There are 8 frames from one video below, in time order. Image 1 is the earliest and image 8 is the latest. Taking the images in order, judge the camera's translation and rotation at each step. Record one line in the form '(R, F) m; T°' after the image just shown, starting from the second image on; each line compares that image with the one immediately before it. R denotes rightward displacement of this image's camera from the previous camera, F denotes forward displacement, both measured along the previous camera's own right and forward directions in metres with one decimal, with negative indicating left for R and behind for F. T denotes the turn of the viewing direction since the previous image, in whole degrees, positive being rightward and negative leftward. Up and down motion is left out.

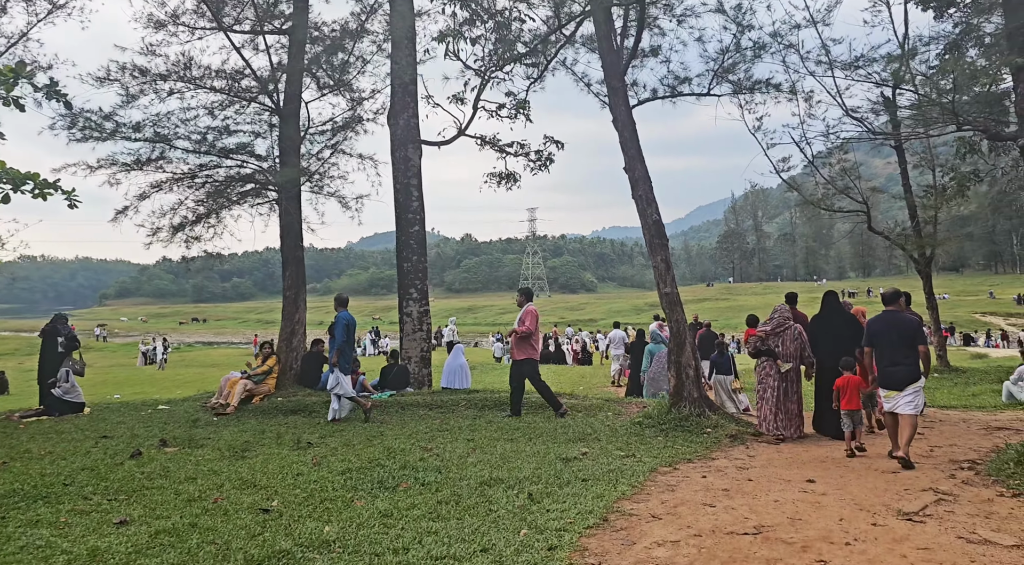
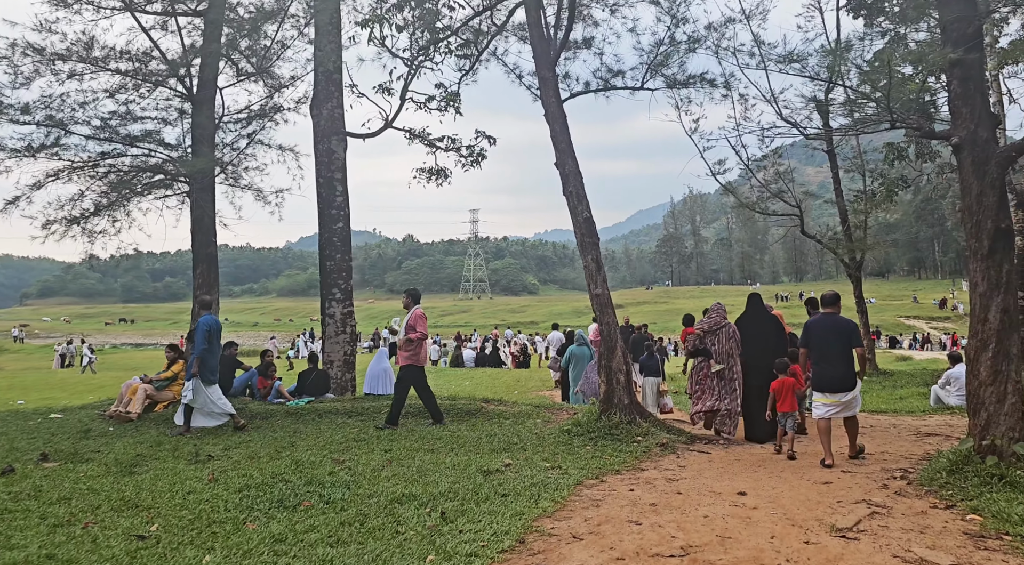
(+0.2, +0.5) m; +4°
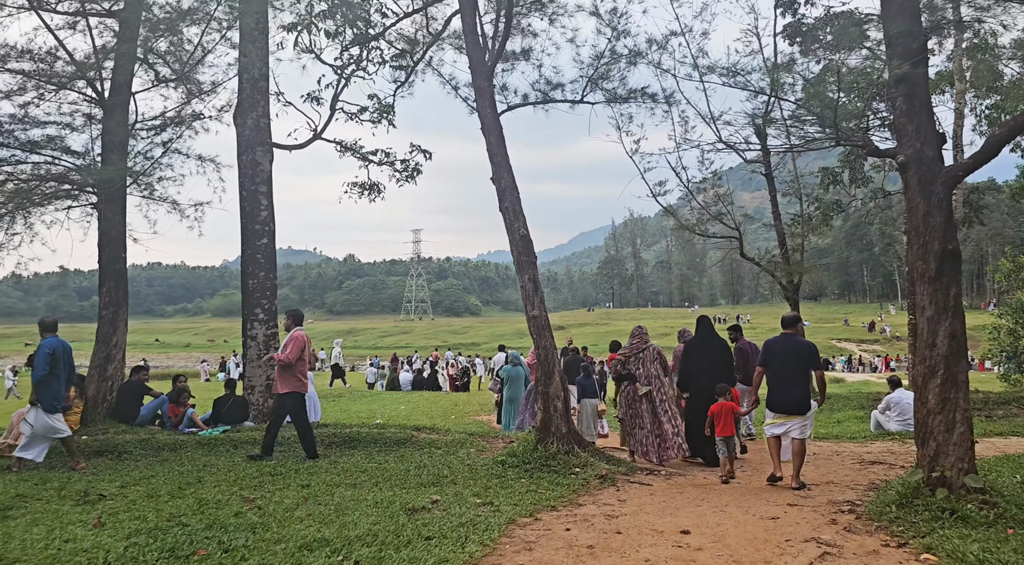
(+0.1, +0.5) m; +4°
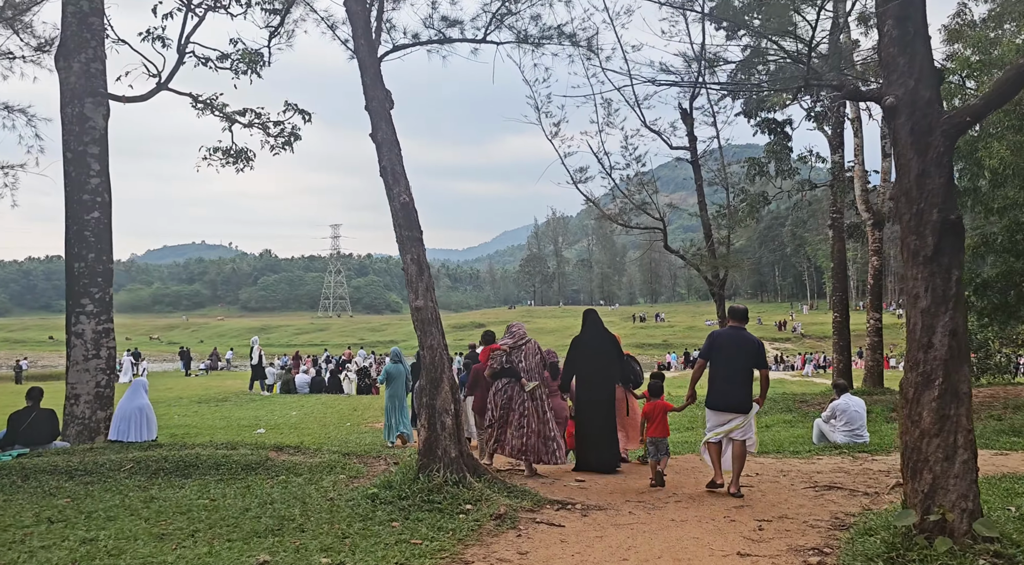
(+0.4, +1.9) m; +5°
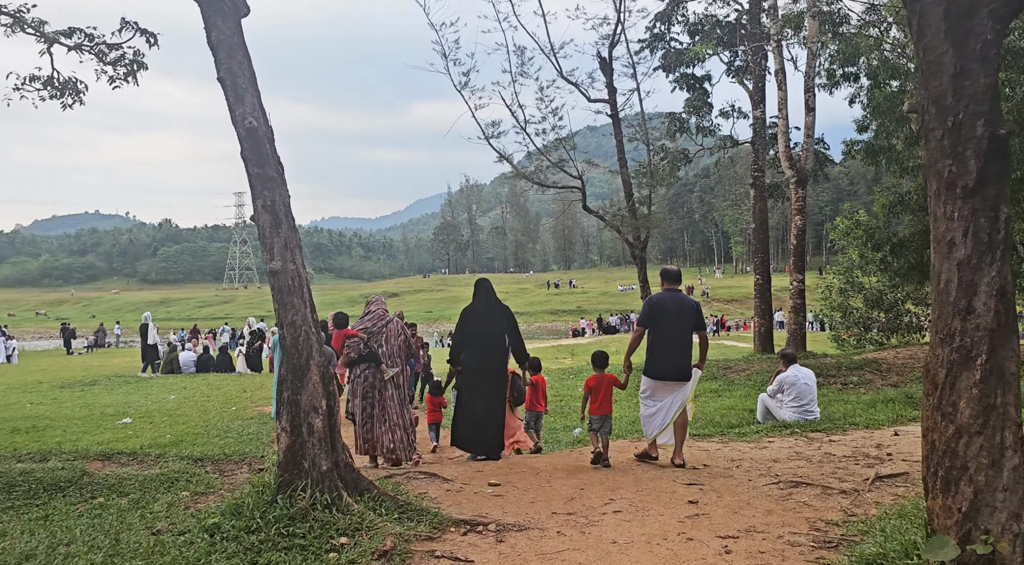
(+0.2, +1.7) m; +6°
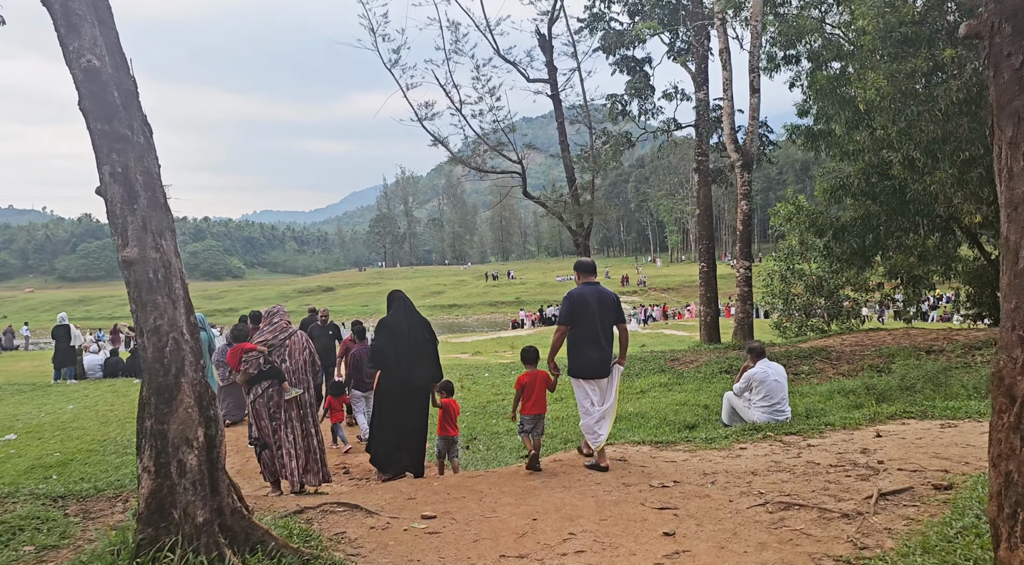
(0.0, +1.2) m; +4°
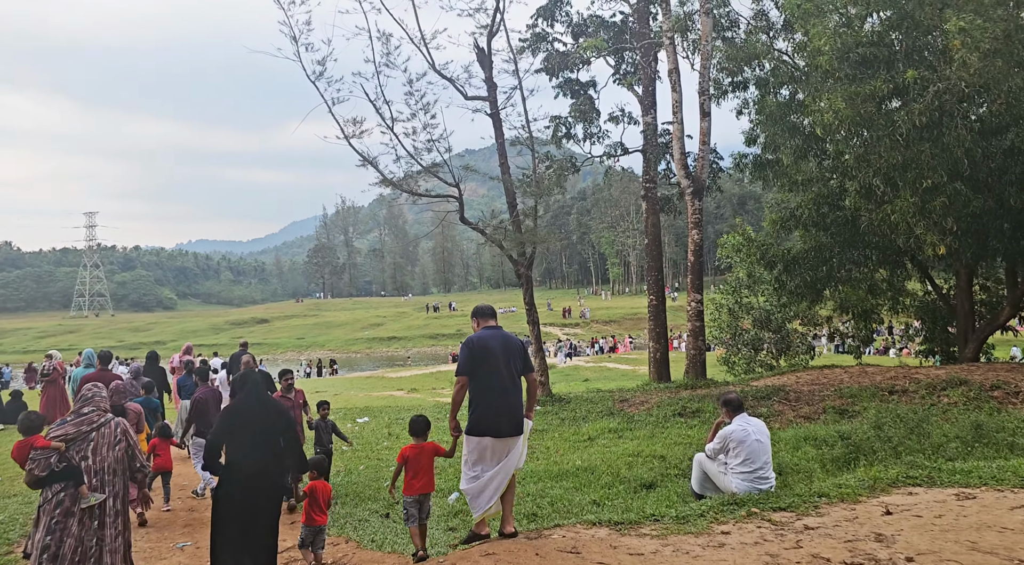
(+0.1, +1.6) m; +4°
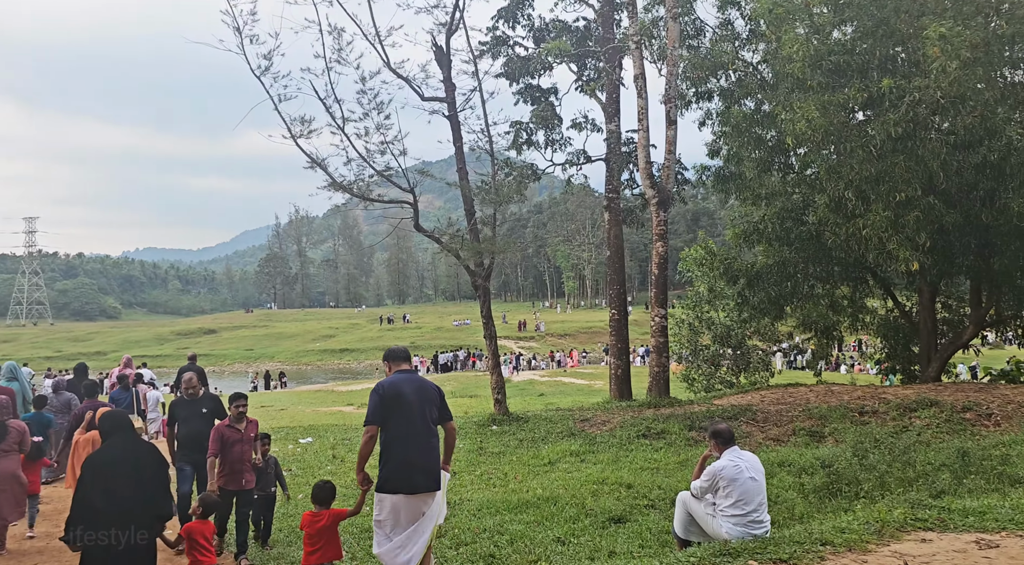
(0.0, +1.0) m; +3°
